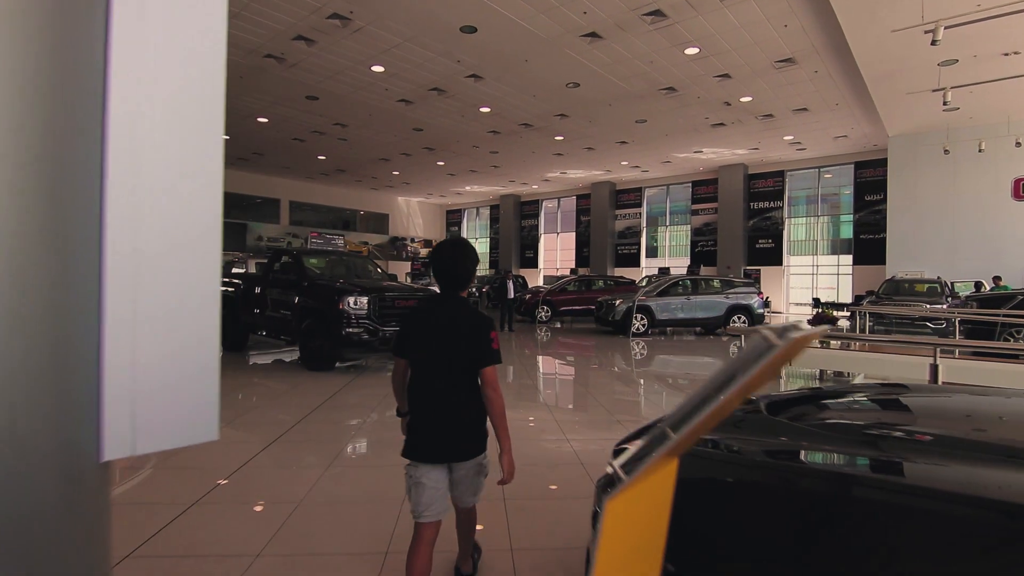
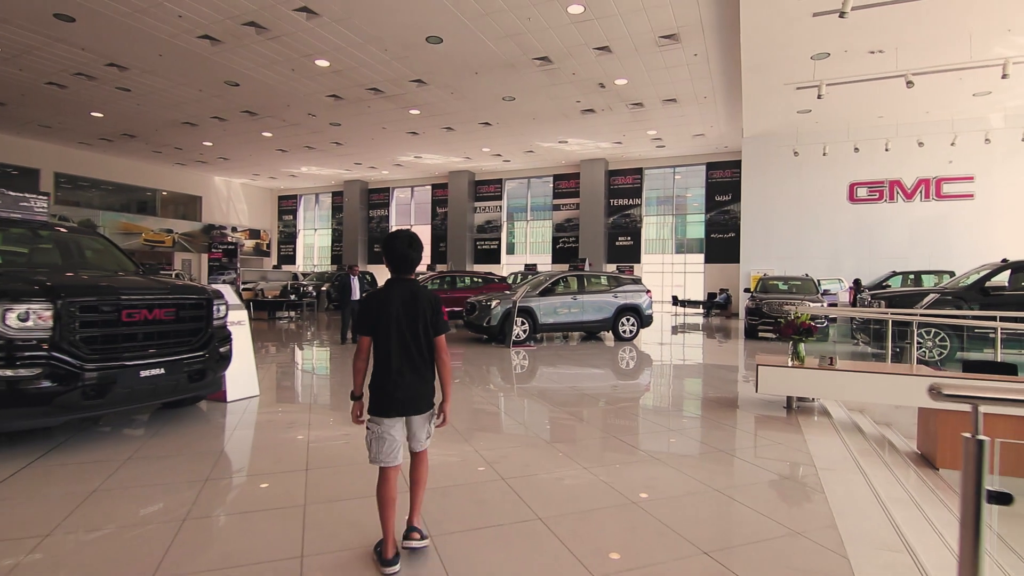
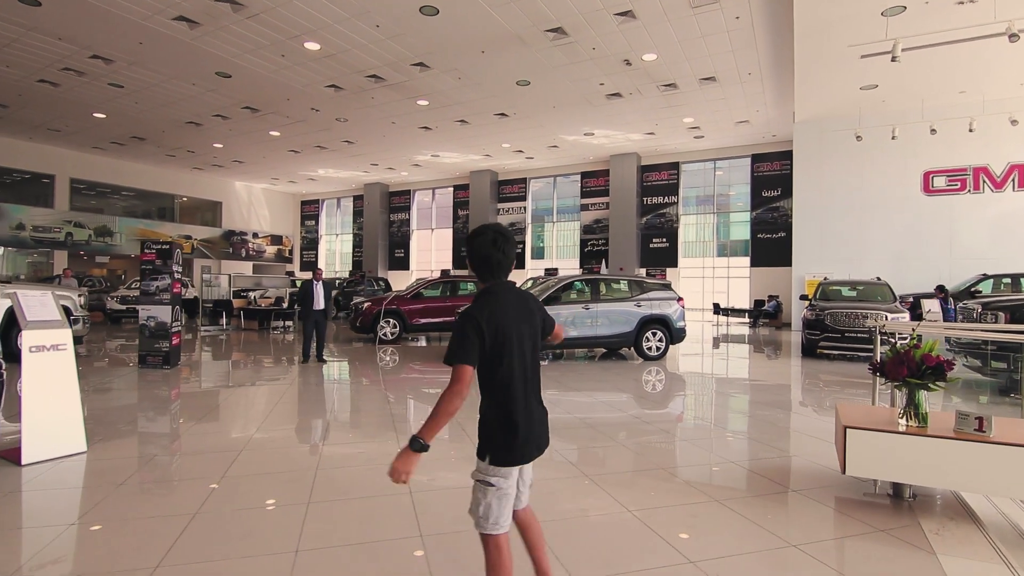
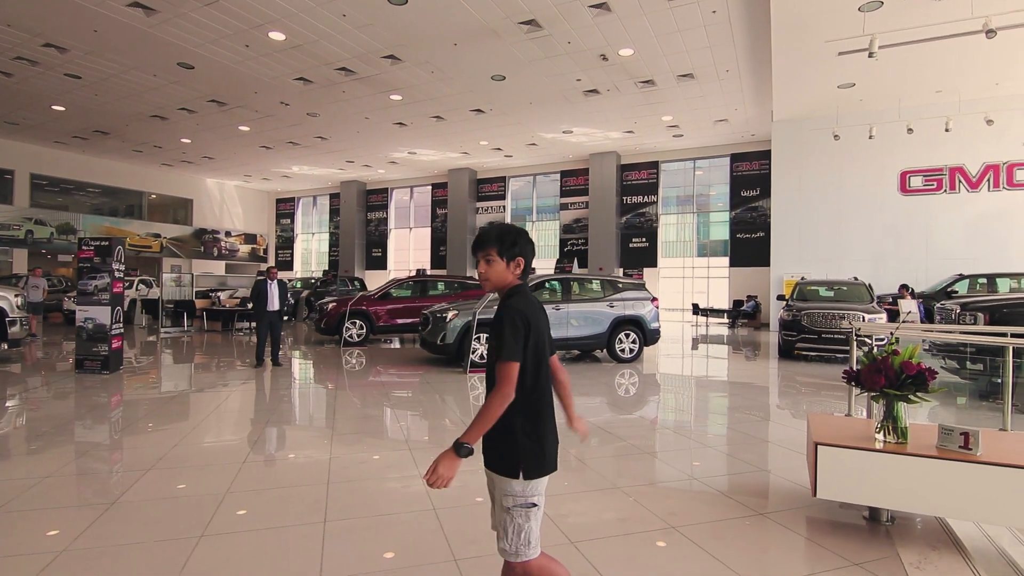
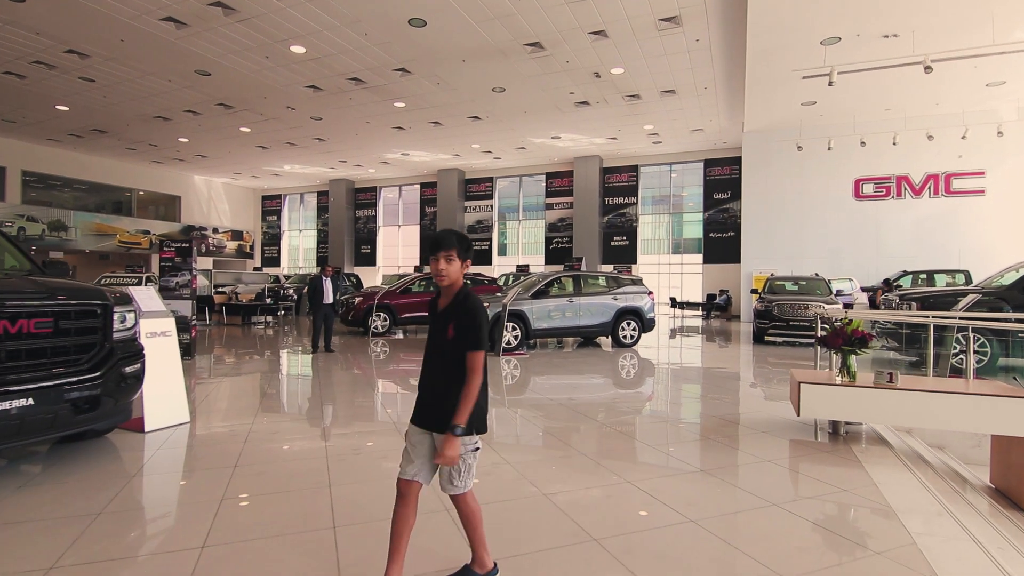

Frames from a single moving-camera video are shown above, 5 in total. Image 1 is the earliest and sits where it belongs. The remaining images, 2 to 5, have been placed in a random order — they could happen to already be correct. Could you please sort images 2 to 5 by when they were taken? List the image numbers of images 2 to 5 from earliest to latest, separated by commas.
2, 5, 3, 4
